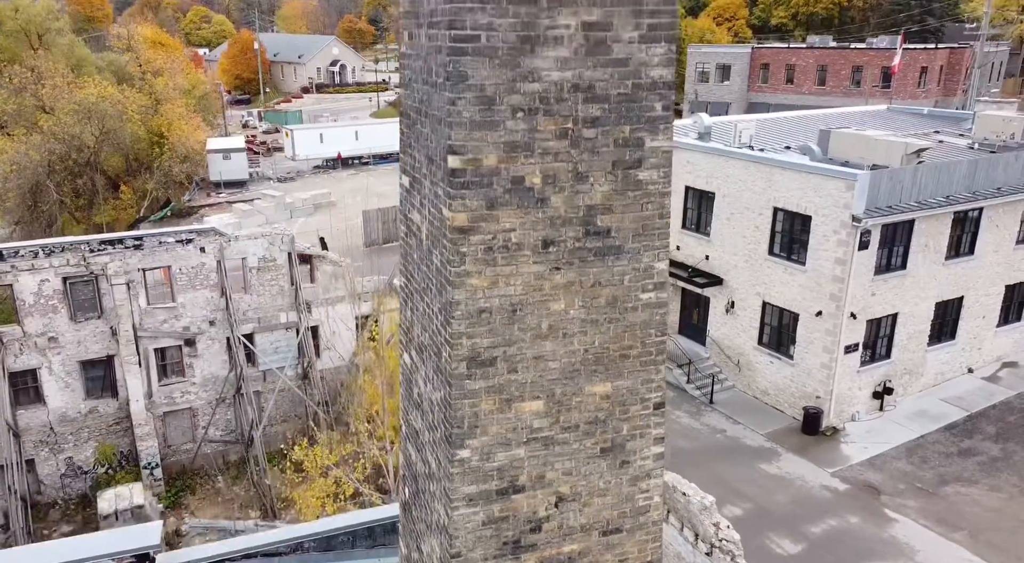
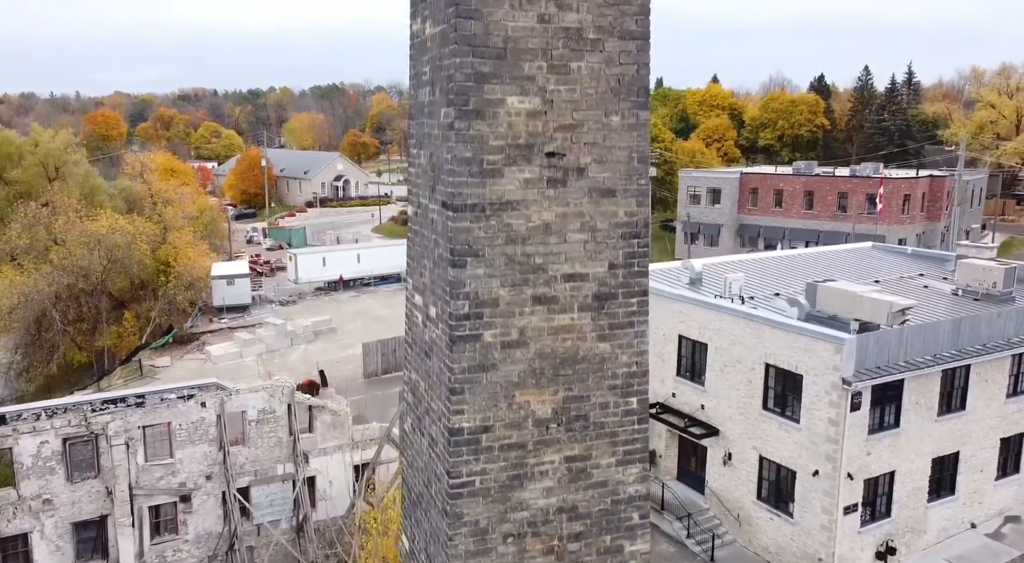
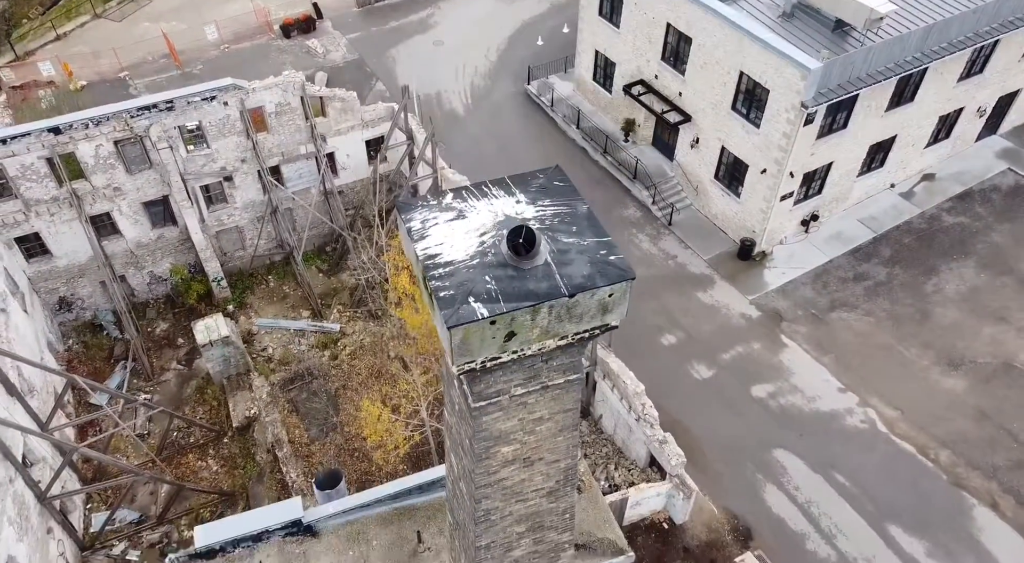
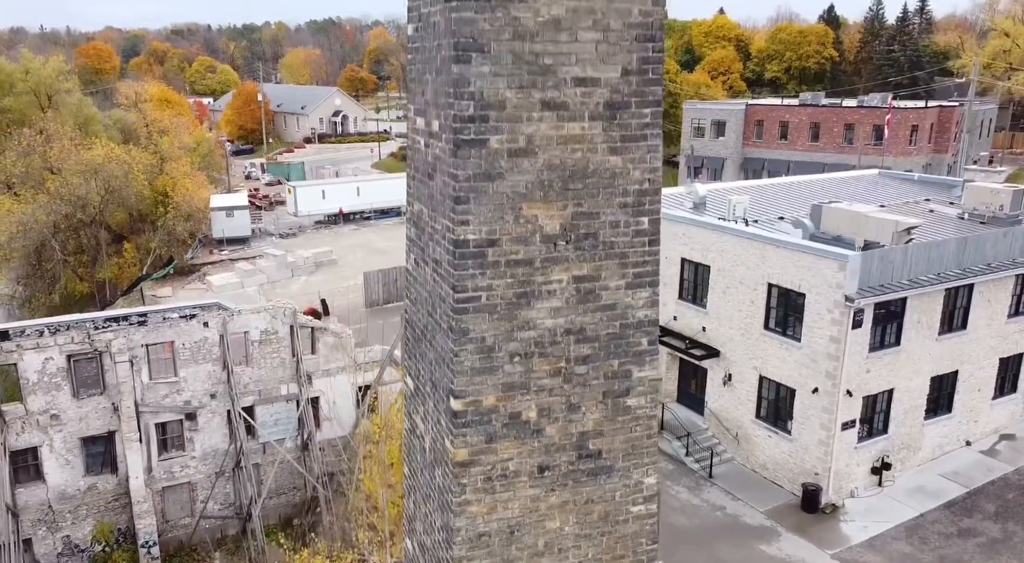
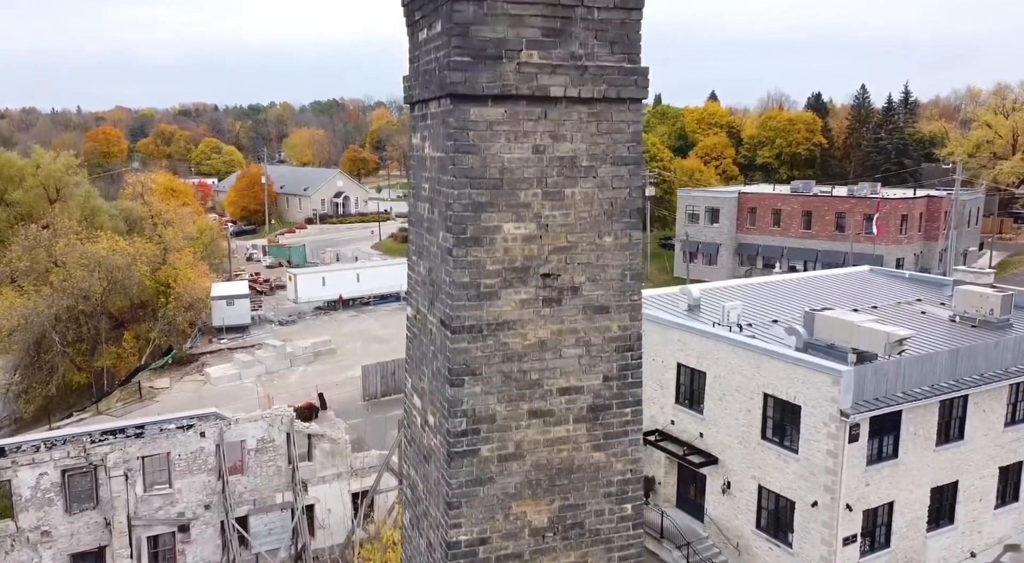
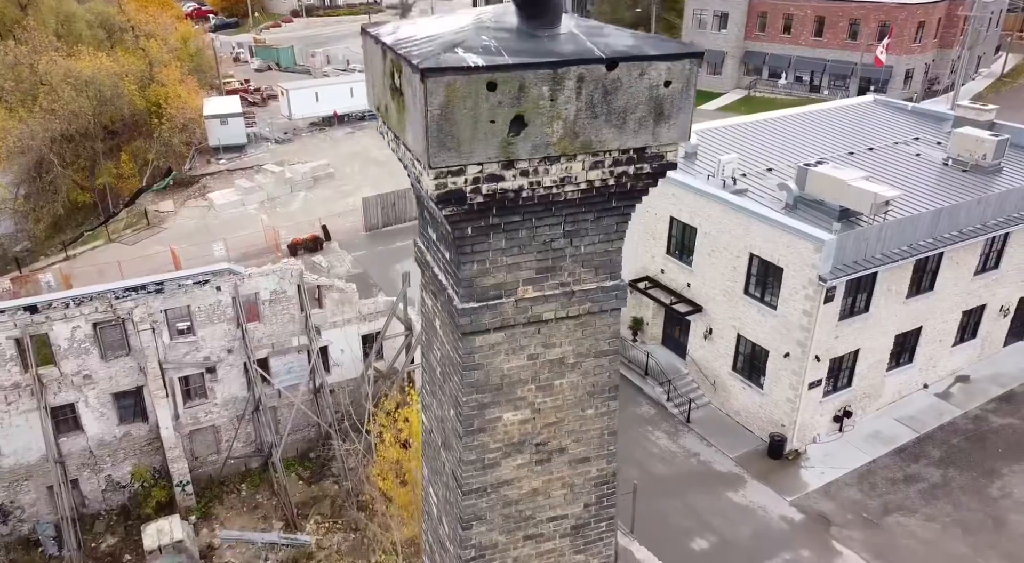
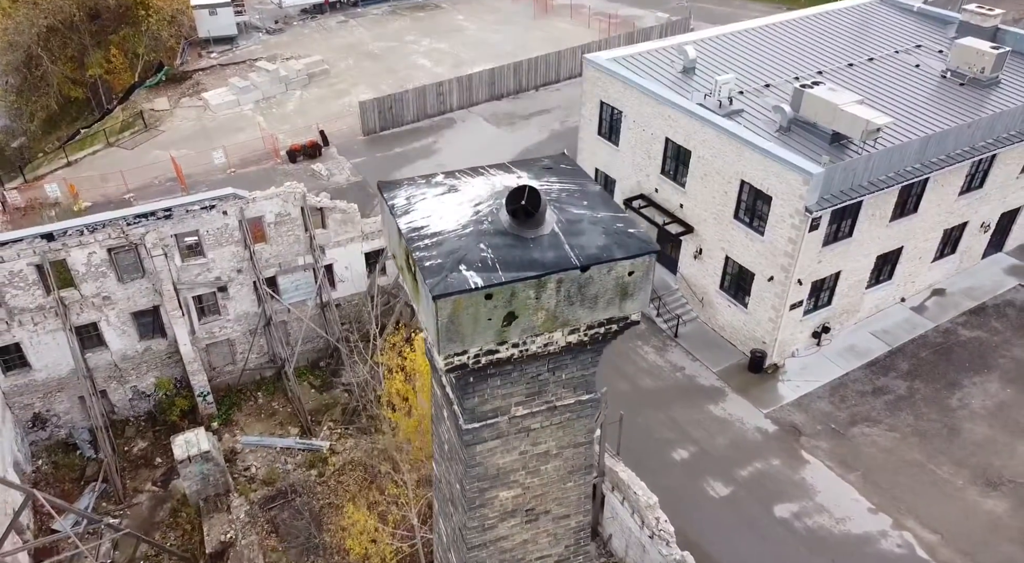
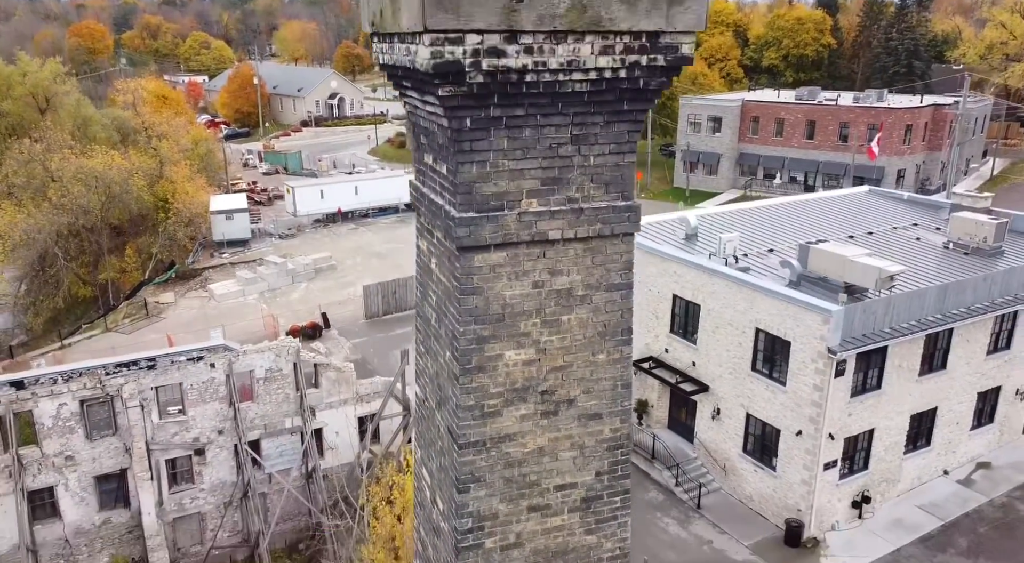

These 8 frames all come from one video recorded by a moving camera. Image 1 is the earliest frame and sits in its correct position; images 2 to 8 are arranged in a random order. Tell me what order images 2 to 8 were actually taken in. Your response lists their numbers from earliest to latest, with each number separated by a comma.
4, 2, 5, 8, 6, 7, 3
